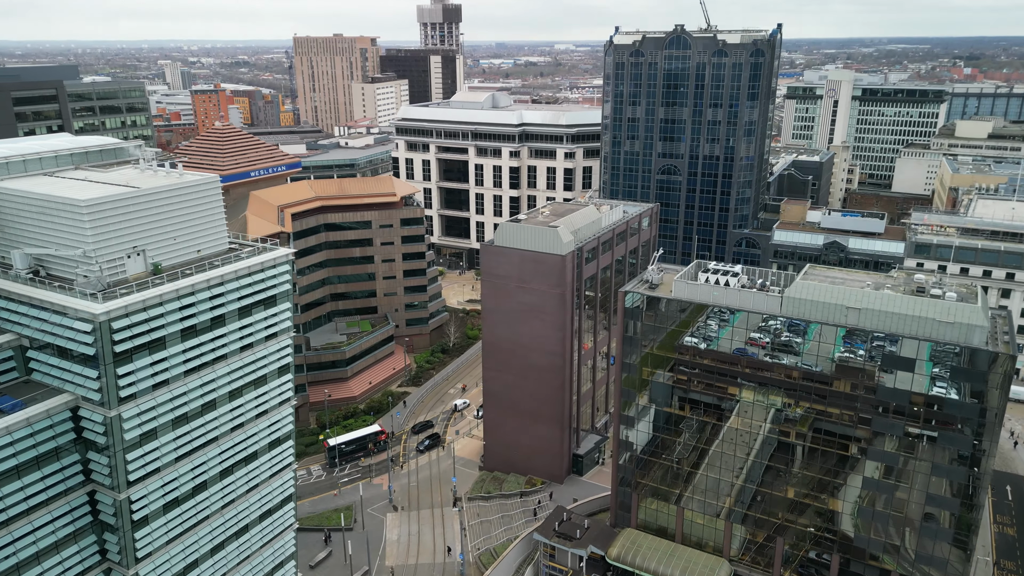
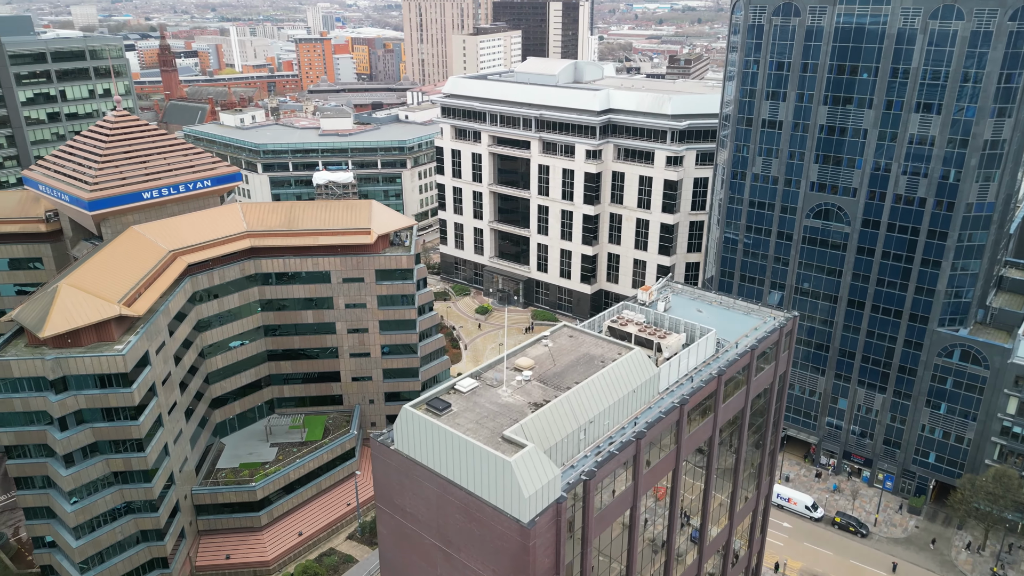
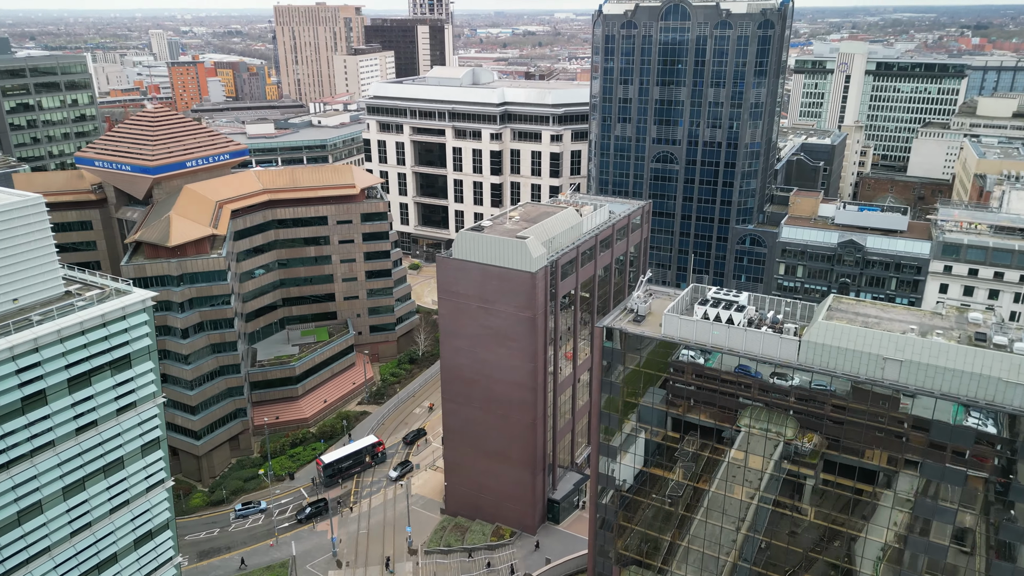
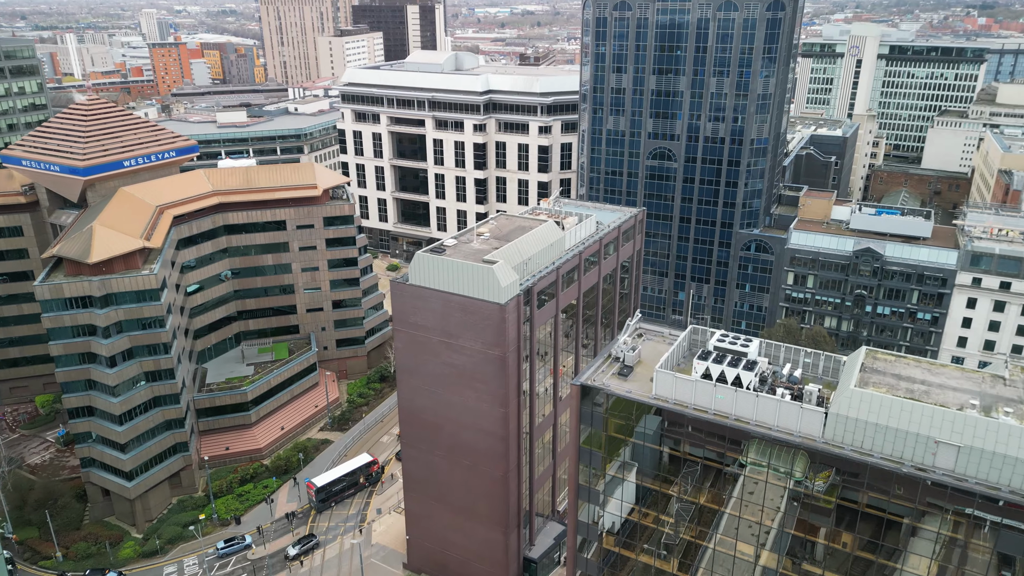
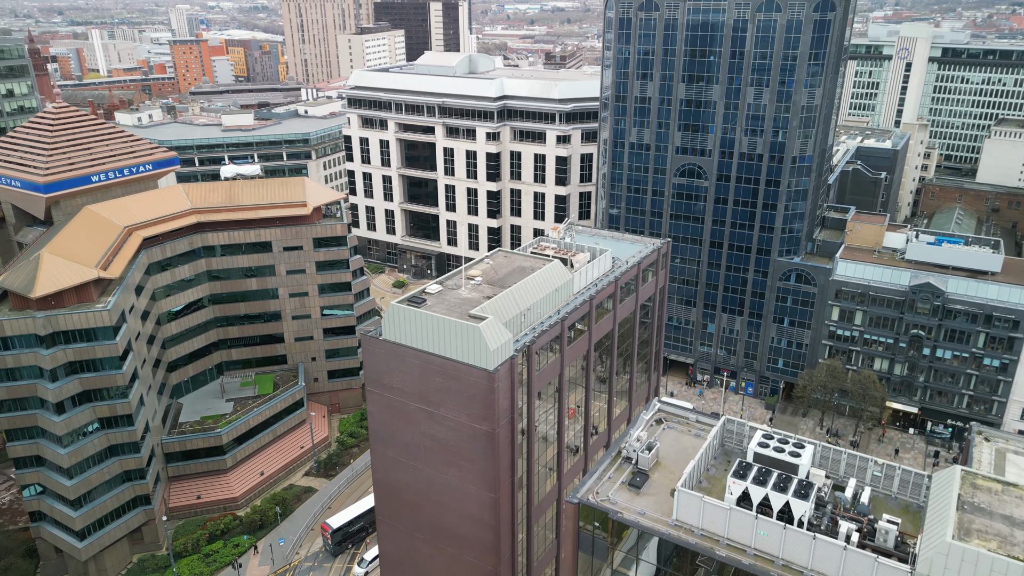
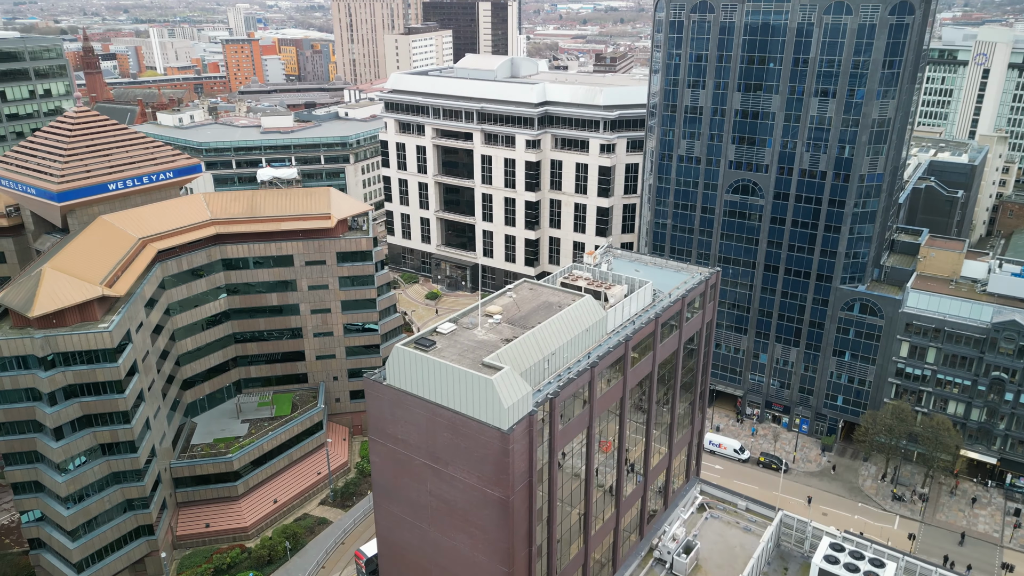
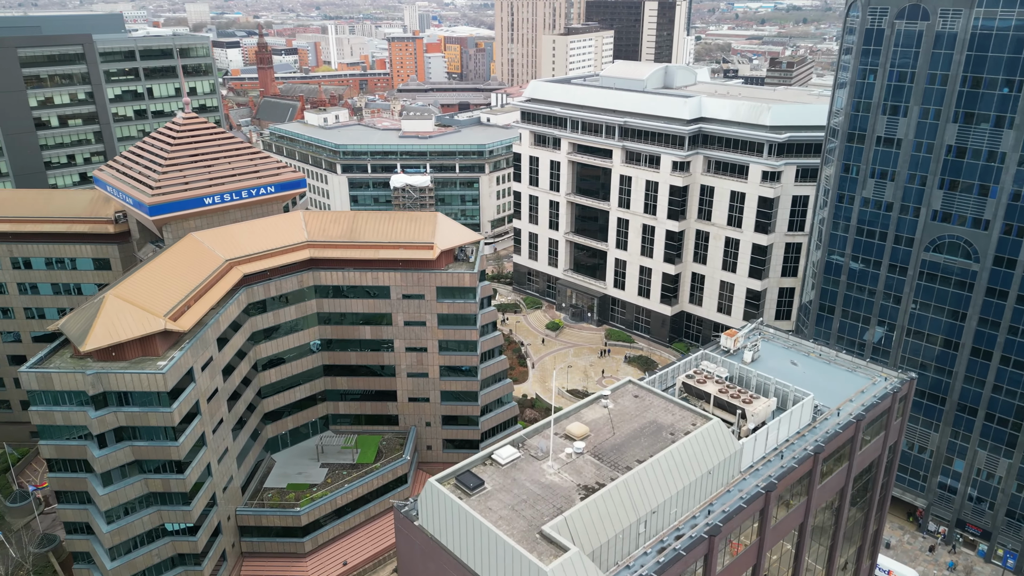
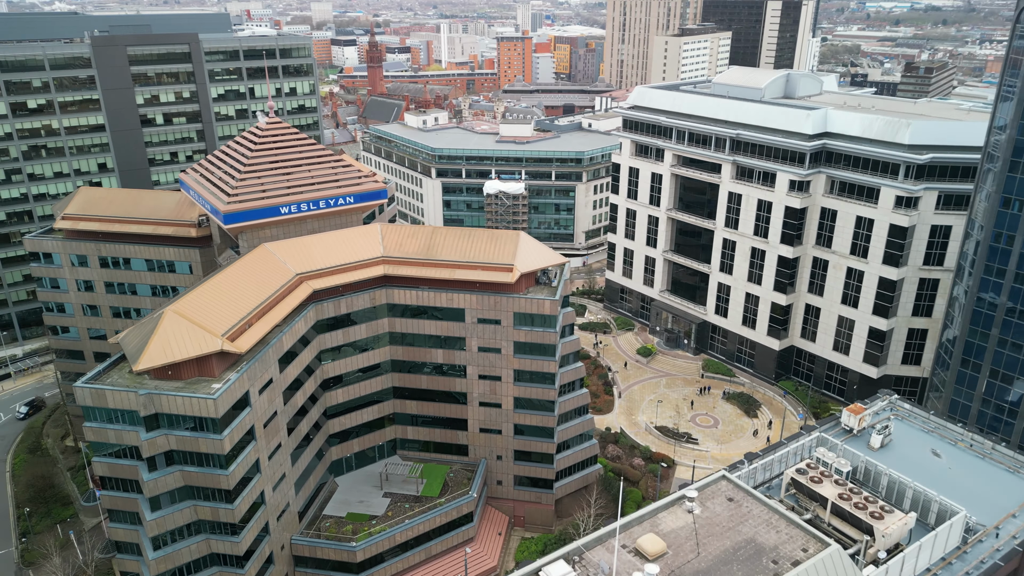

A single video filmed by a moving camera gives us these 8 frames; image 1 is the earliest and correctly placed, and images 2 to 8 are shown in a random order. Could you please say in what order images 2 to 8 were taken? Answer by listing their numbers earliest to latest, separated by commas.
3, 4, 5, 6, 2, 7, 8
